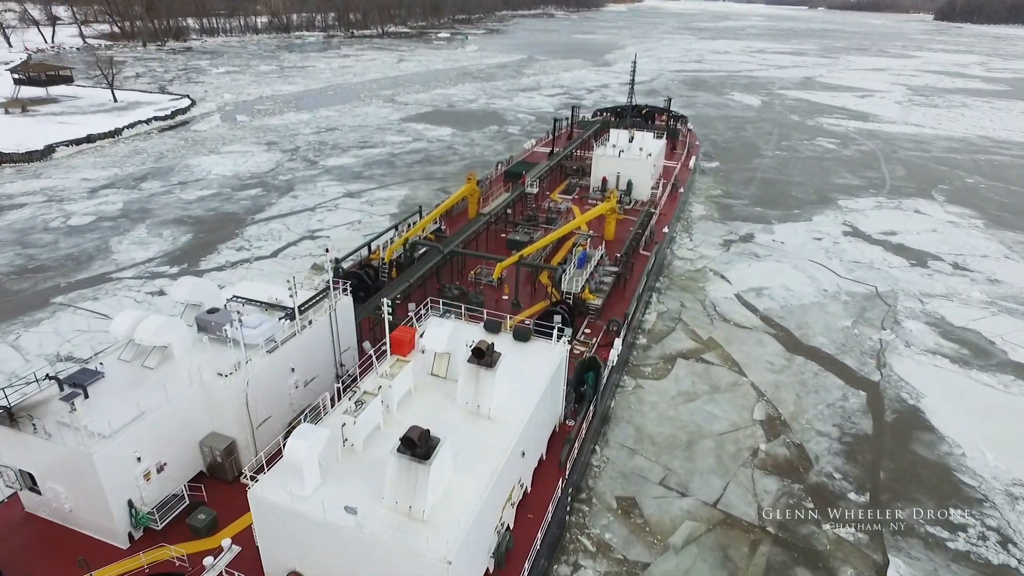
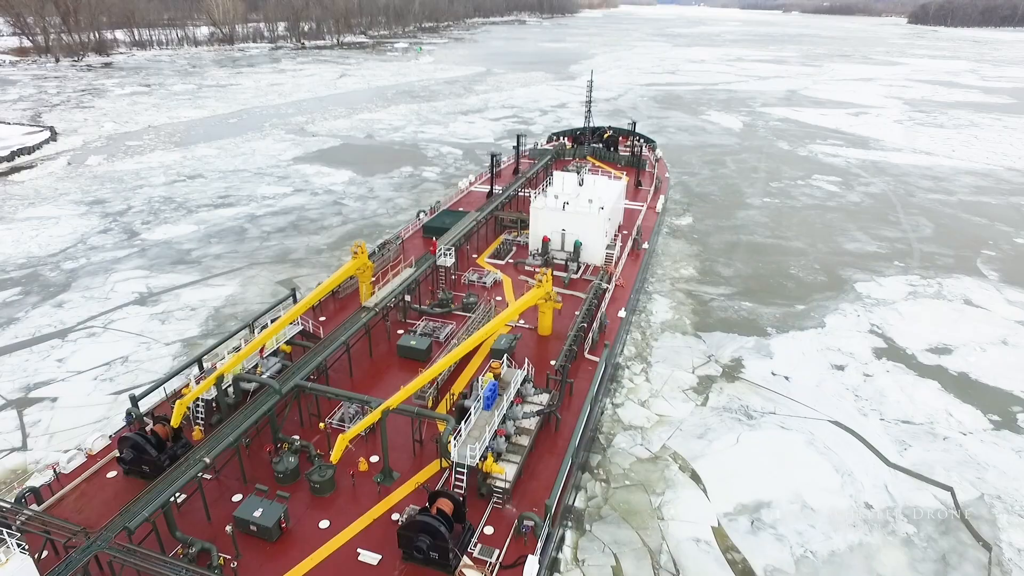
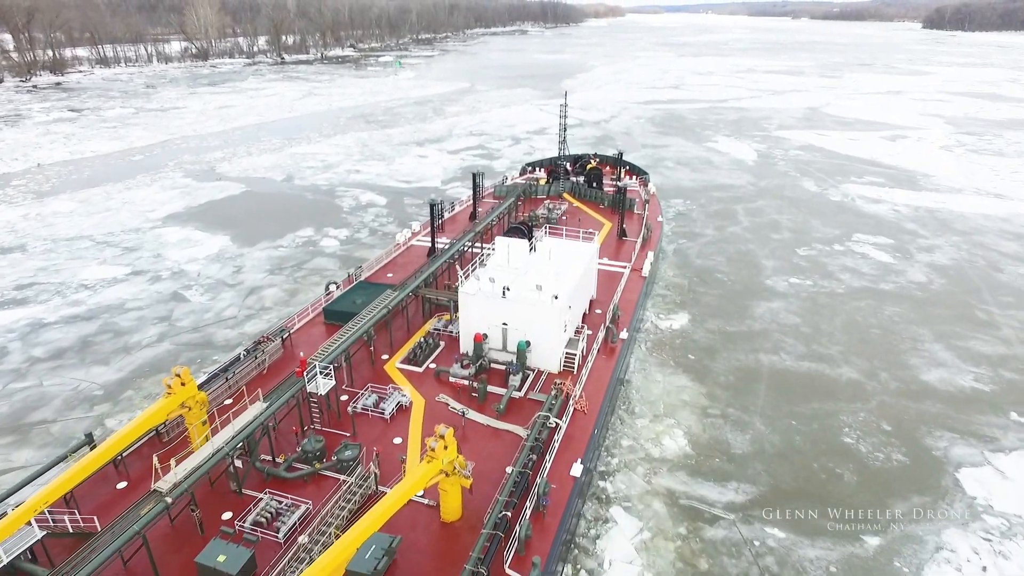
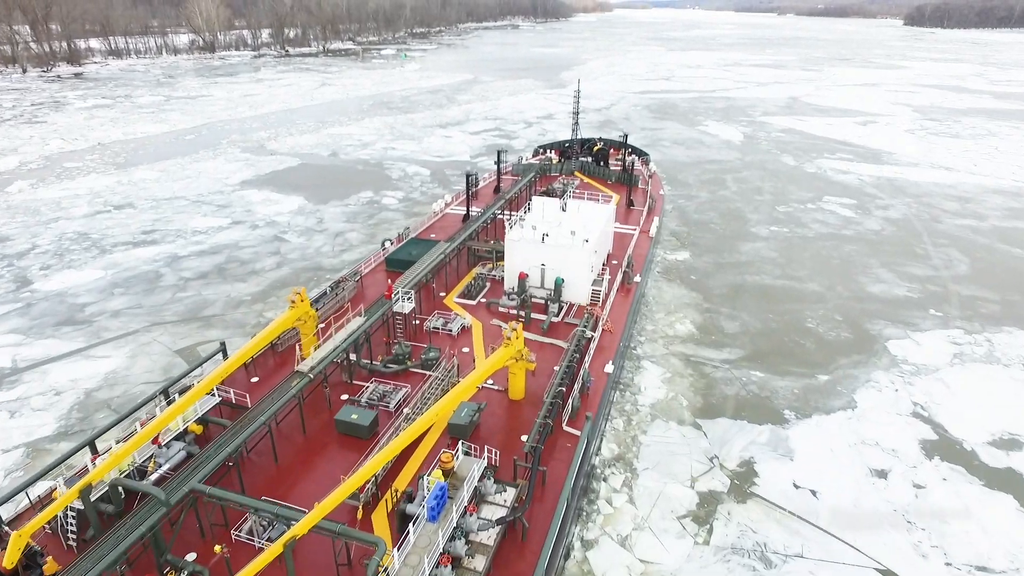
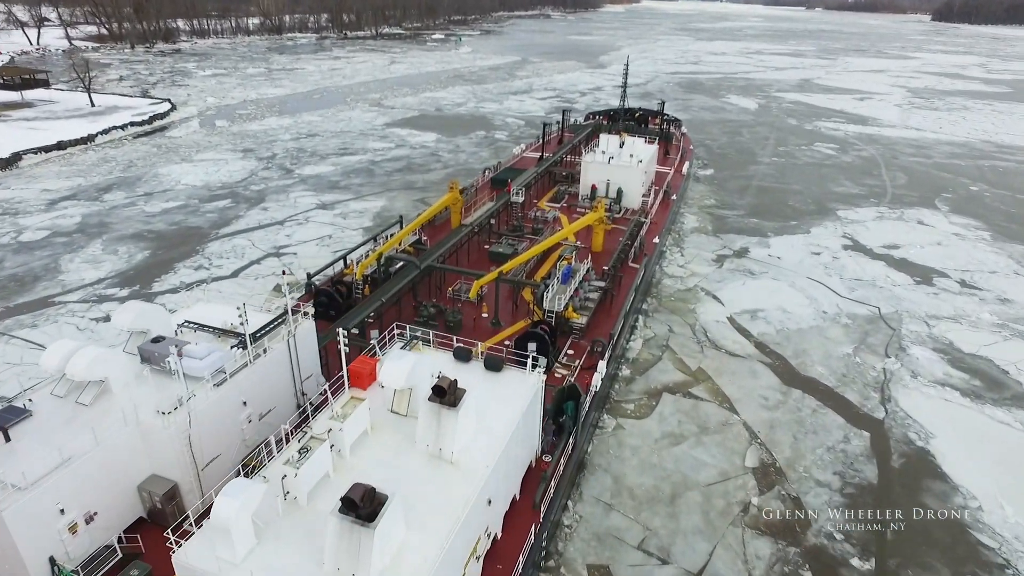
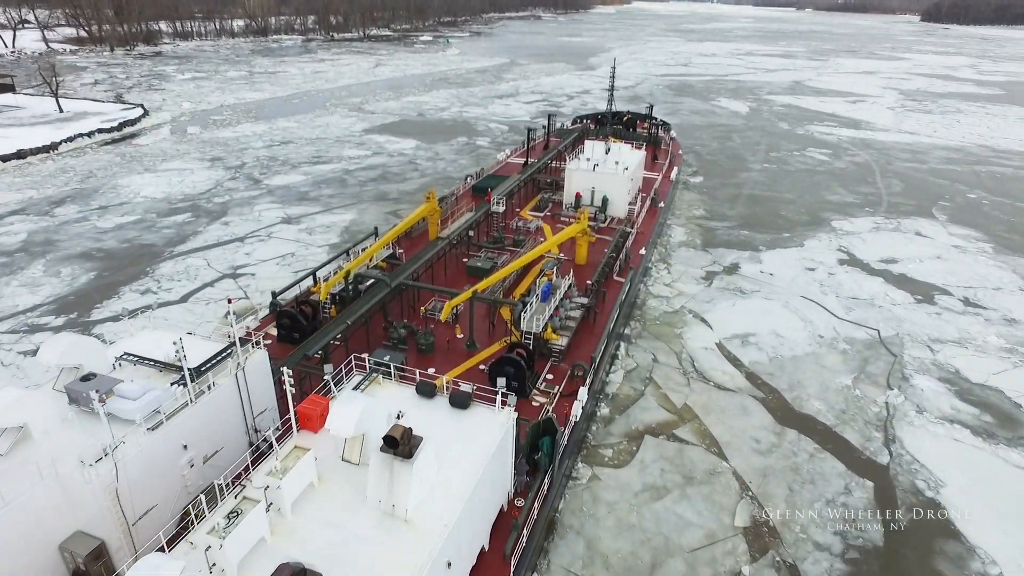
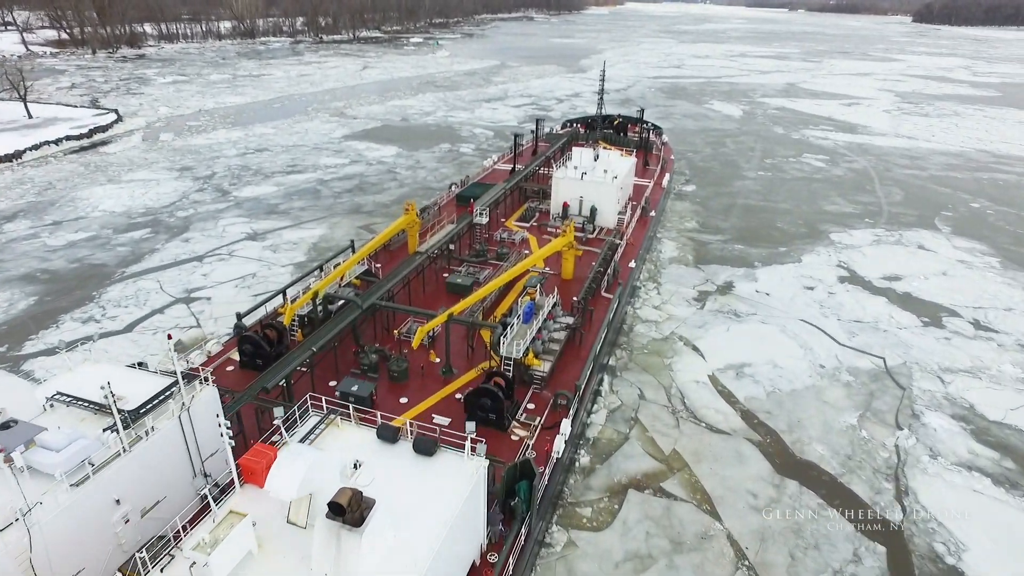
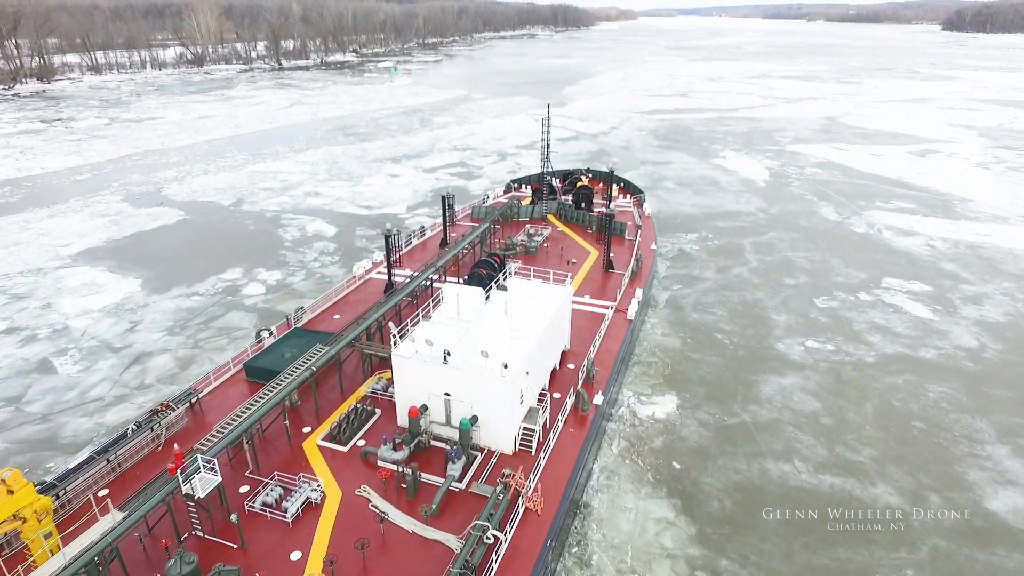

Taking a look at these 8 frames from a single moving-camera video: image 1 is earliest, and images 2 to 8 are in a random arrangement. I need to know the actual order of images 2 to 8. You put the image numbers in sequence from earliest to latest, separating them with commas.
5, 6, 7, 2, 4, 3, 8
